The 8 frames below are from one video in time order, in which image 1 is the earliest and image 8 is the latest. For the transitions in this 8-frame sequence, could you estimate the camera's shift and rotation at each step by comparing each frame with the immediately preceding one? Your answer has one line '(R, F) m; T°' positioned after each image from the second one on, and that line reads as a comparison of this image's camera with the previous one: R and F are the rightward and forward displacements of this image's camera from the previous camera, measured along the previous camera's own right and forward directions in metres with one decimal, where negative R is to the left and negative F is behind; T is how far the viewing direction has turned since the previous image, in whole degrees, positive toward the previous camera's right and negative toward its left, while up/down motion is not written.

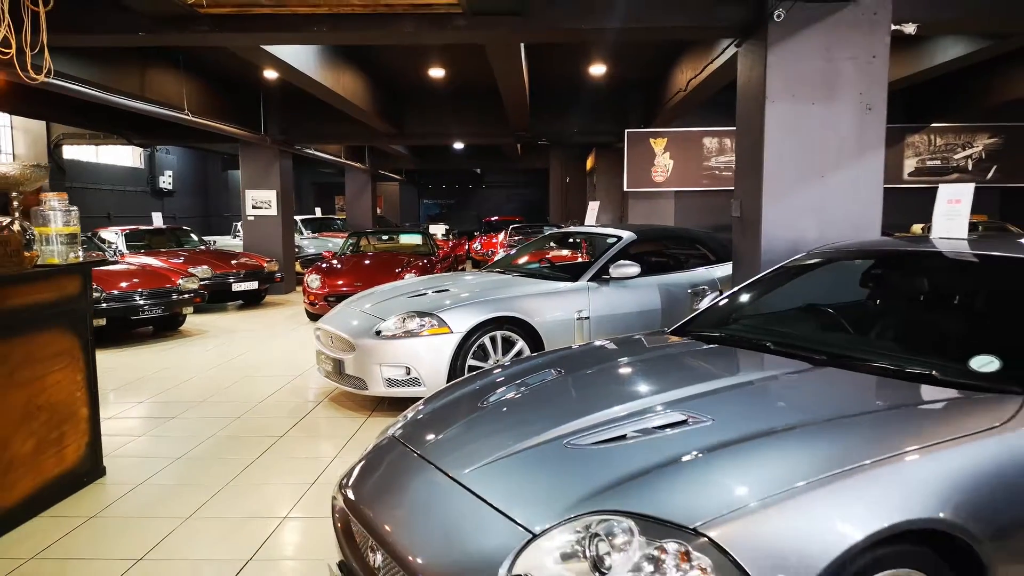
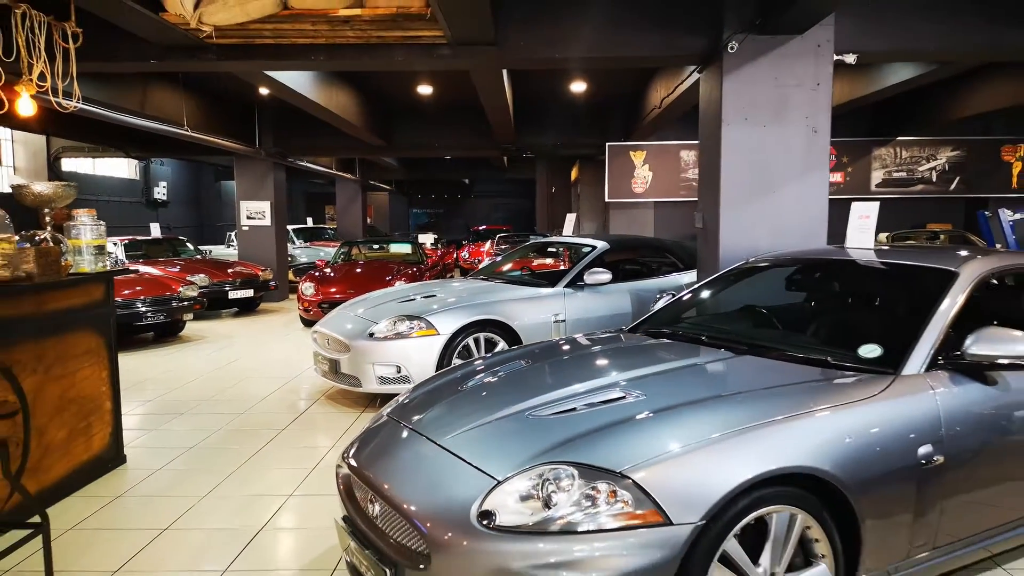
(0.0, -0.4) m; +1°
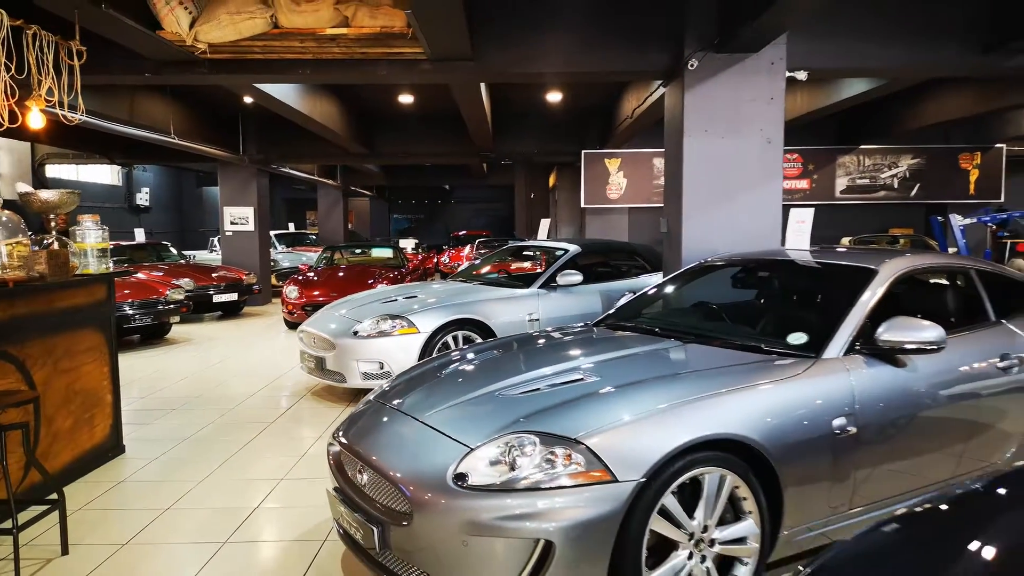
(0.0, -0.3) m; +1°
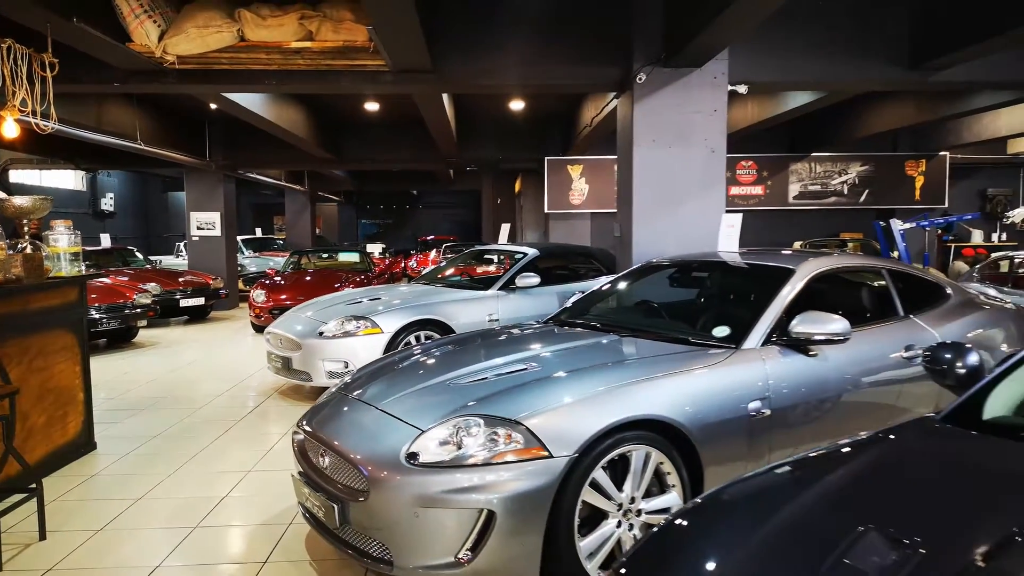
(+0.1, -0.2) m; +2°
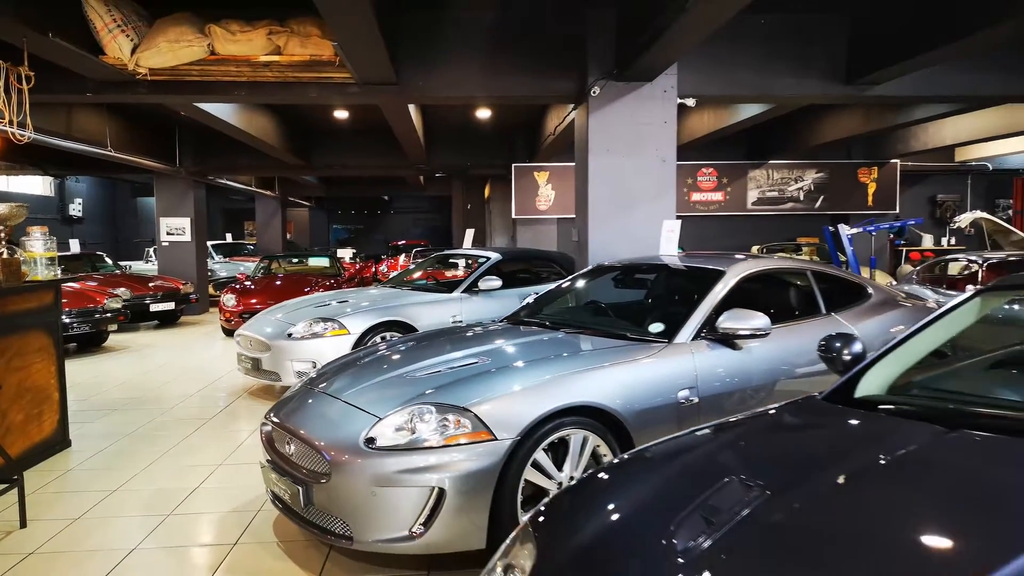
(+0.1, -0.2) m; +2°
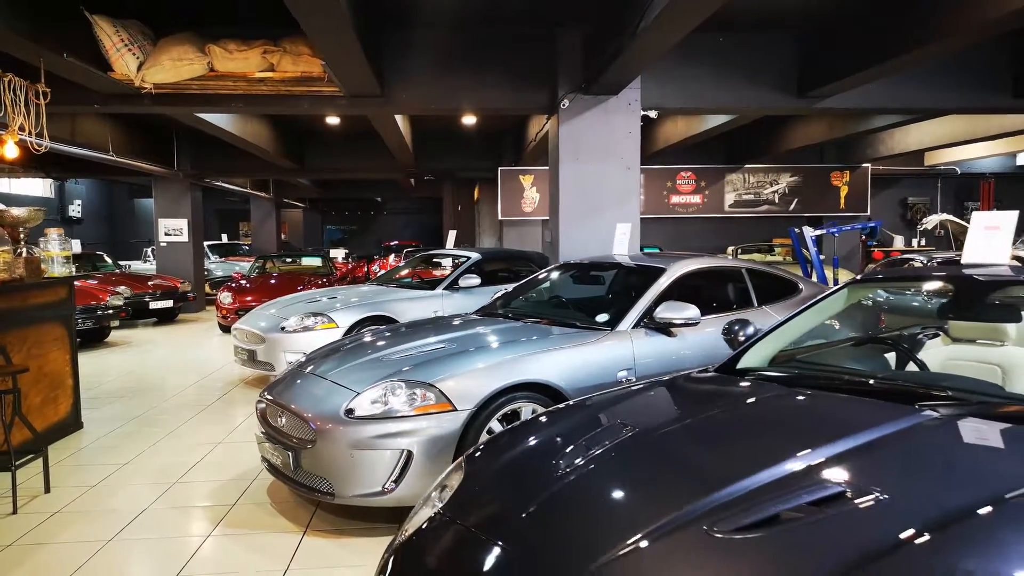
(+0.1, -0.4) m; 0°
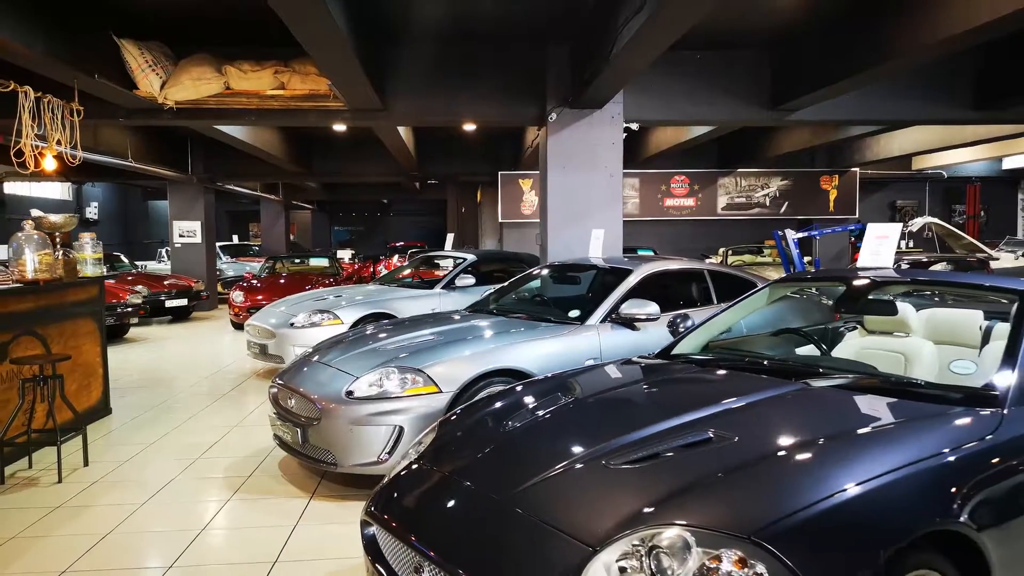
(+0.1, -0.5) m; -1°
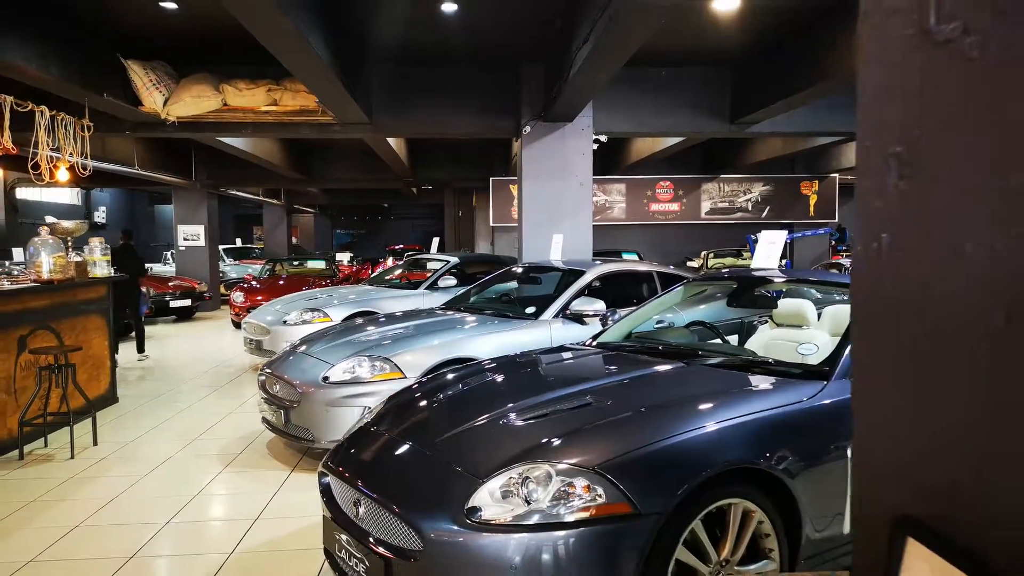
(+0.3, -0.5) m; 0°
